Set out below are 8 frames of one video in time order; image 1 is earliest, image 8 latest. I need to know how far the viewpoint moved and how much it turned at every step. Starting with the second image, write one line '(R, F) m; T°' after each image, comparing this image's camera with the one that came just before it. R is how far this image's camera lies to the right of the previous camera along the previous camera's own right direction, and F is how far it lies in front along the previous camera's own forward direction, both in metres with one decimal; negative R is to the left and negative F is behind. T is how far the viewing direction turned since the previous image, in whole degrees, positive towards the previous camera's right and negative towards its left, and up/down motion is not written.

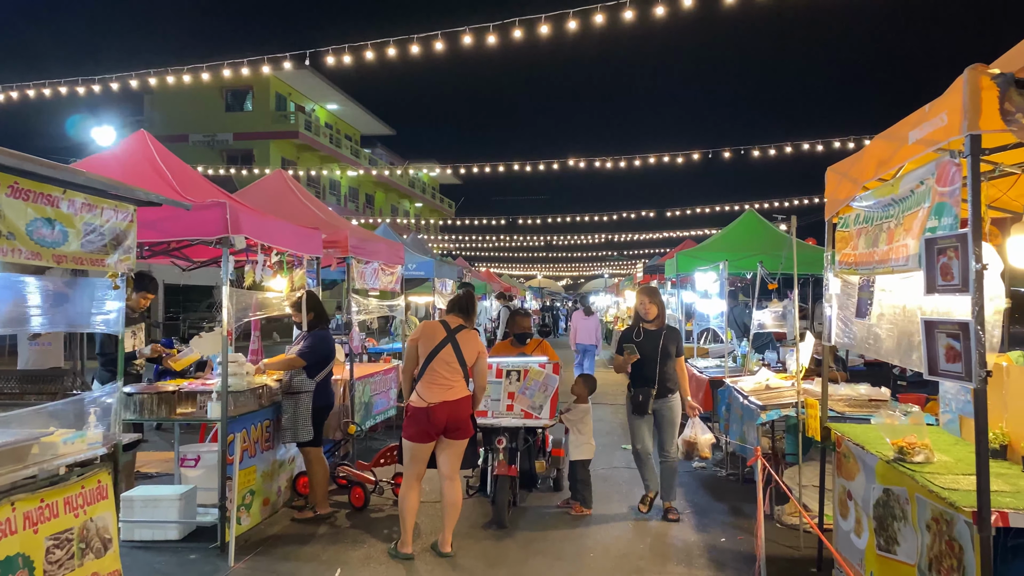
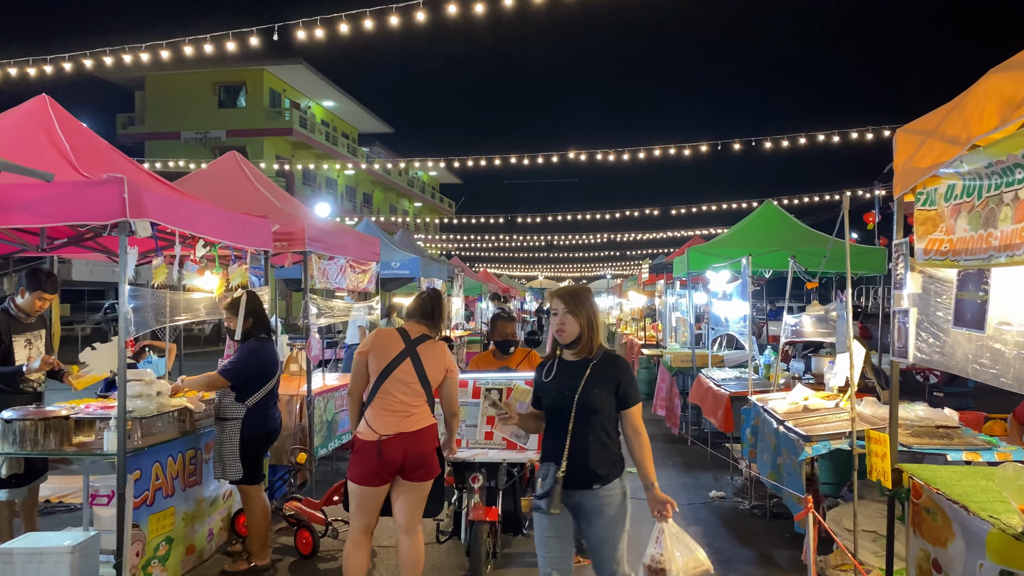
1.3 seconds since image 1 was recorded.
(+0.1, +1.0) m; 0°
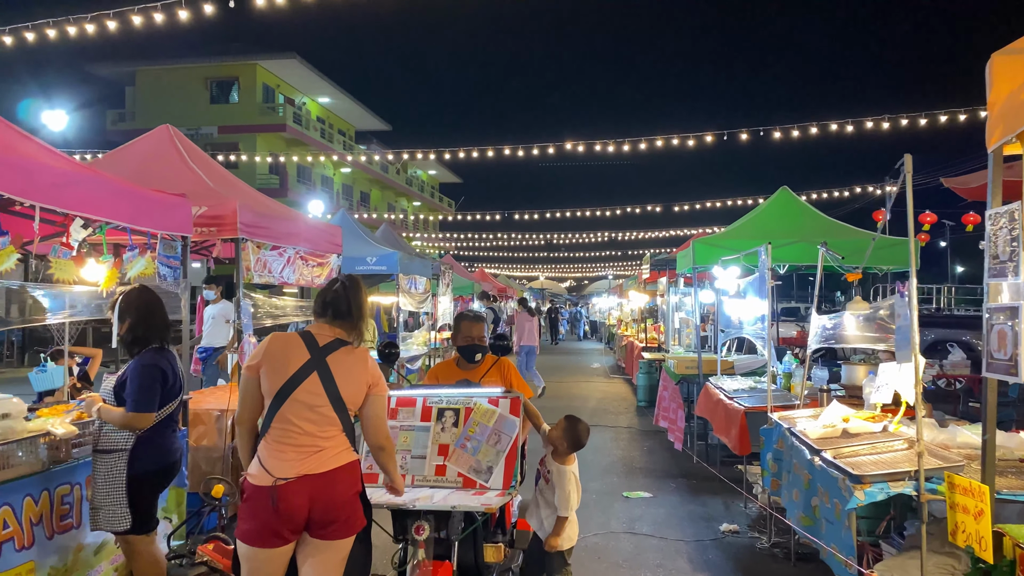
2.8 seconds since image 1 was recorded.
(+0.2, +0.9) m; 0°
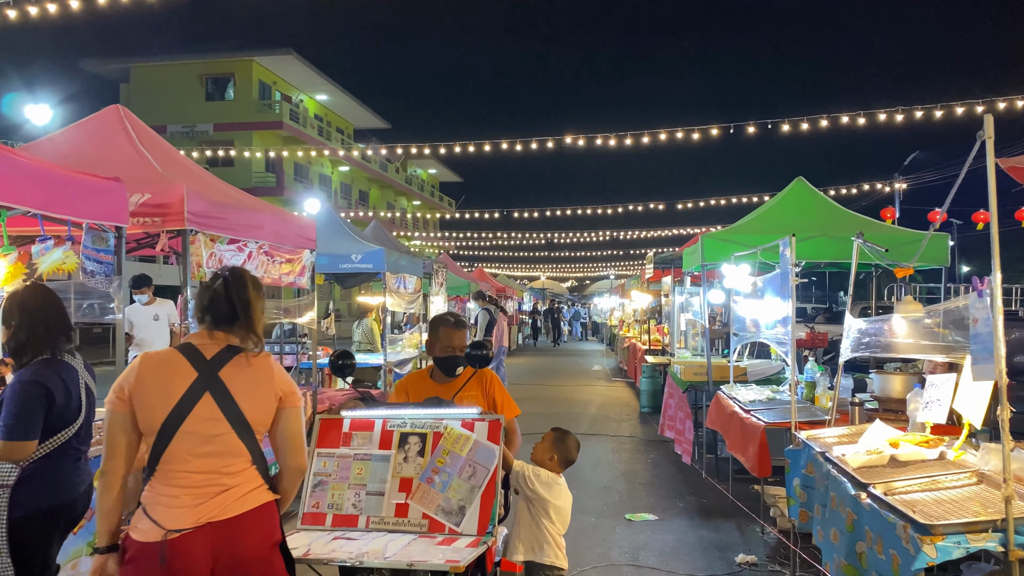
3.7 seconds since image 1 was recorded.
(+0.1, +0.6) m; 0°
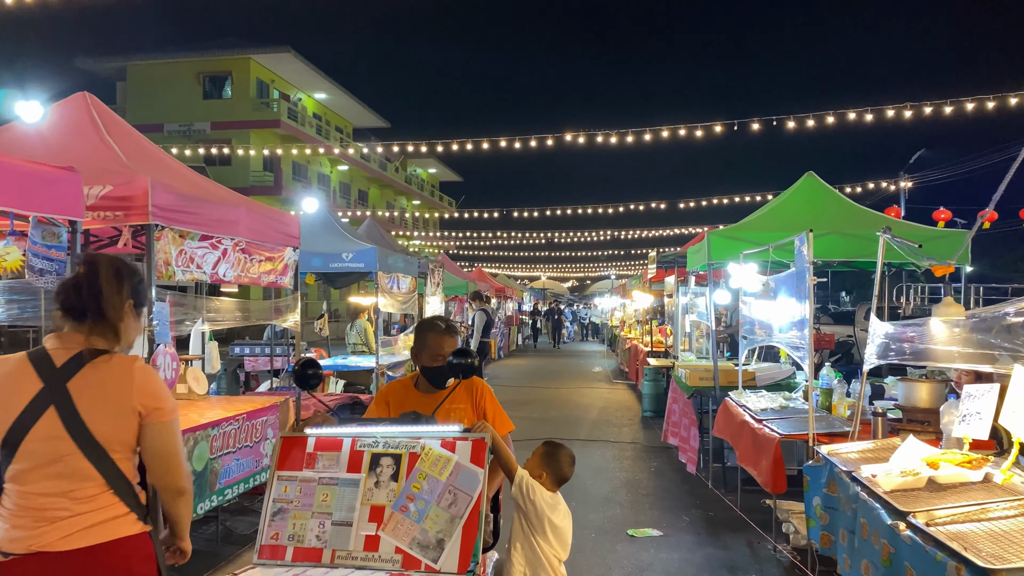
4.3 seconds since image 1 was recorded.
(0.0, +0.3) m; 0°
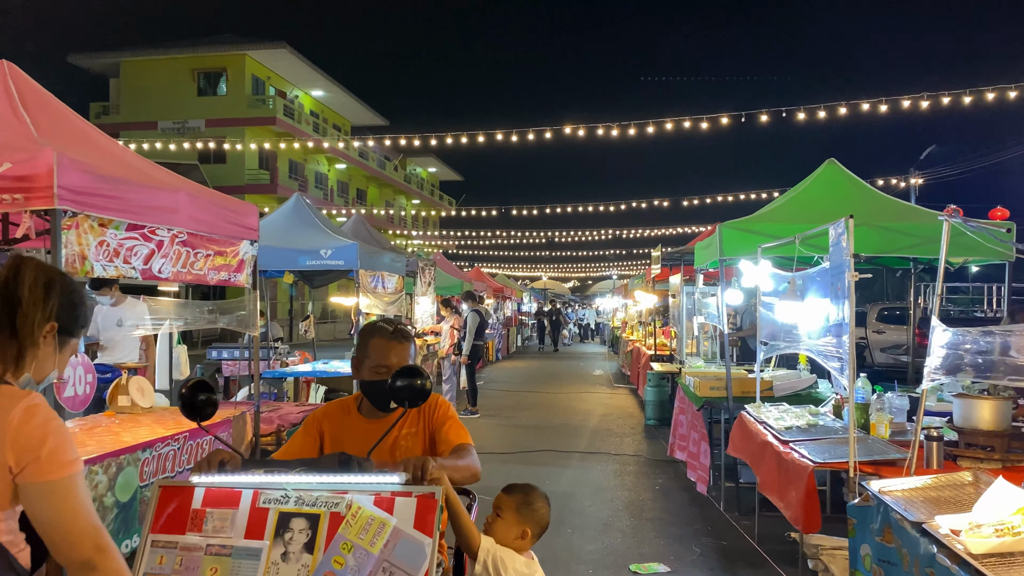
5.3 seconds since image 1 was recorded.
(+0.1, +0.7) m; 0°
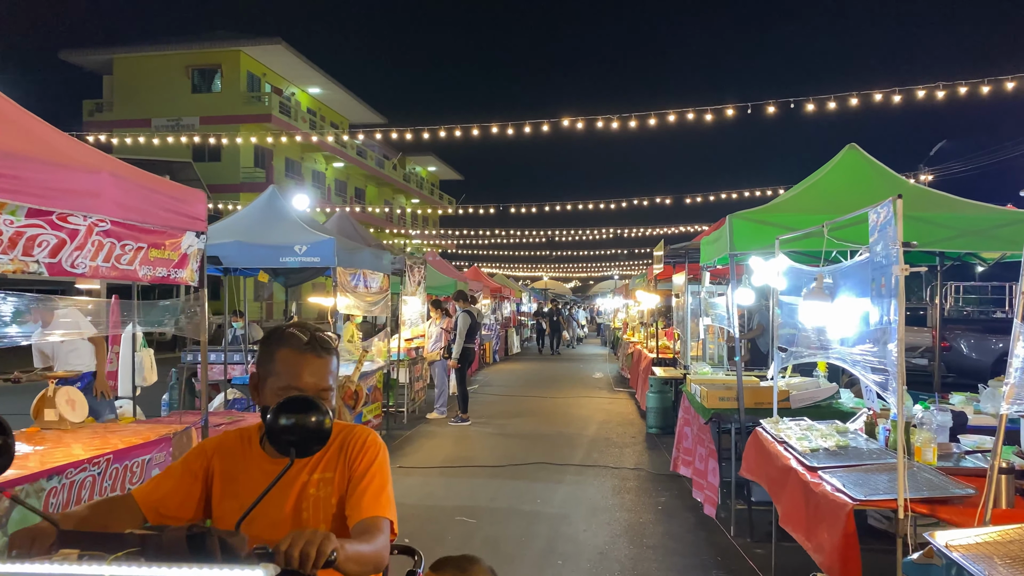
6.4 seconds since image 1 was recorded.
(+0.1, +0.6) m; 0°
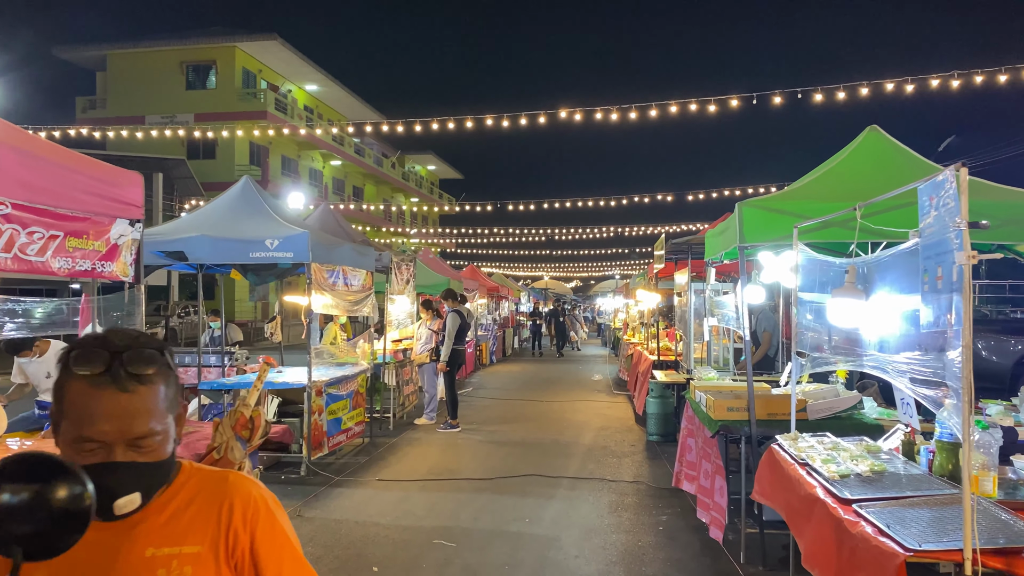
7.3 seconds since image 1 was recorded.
(+0.1, +0.6) m; 0°
